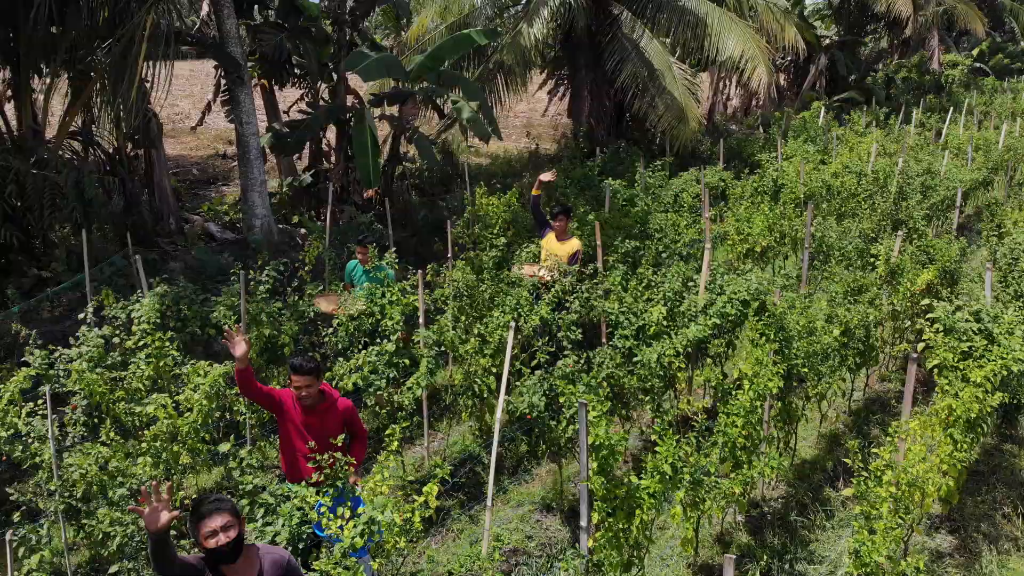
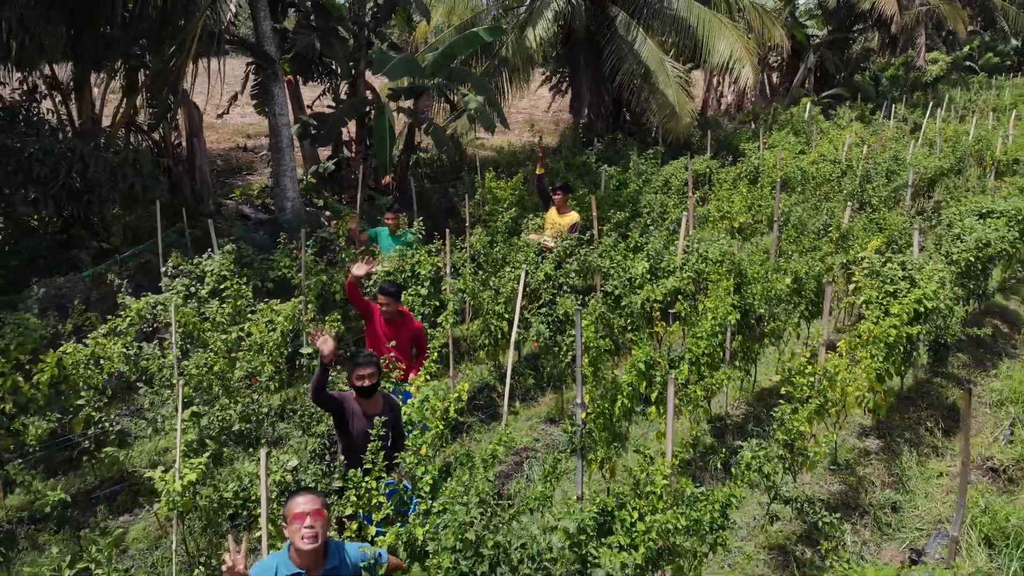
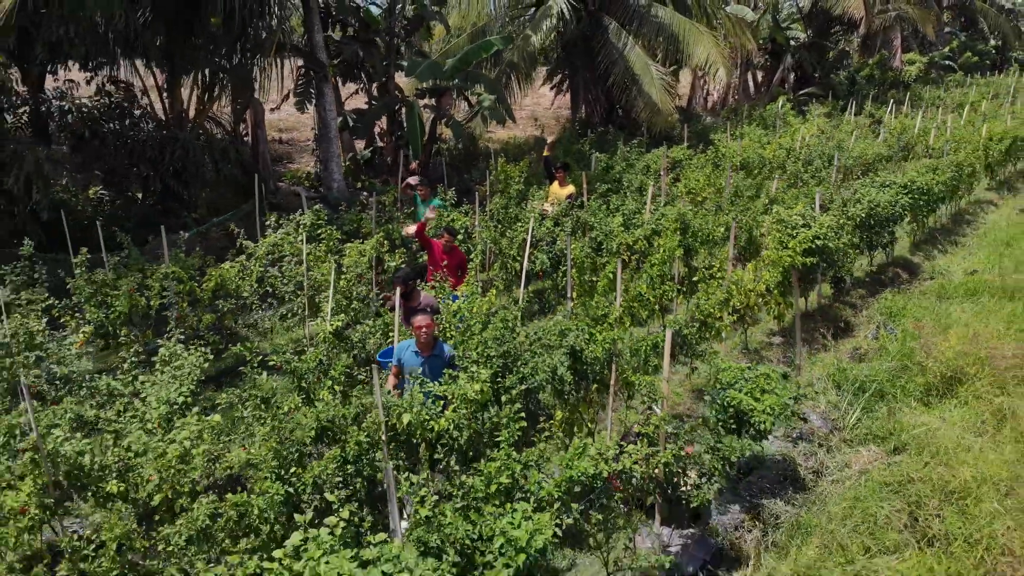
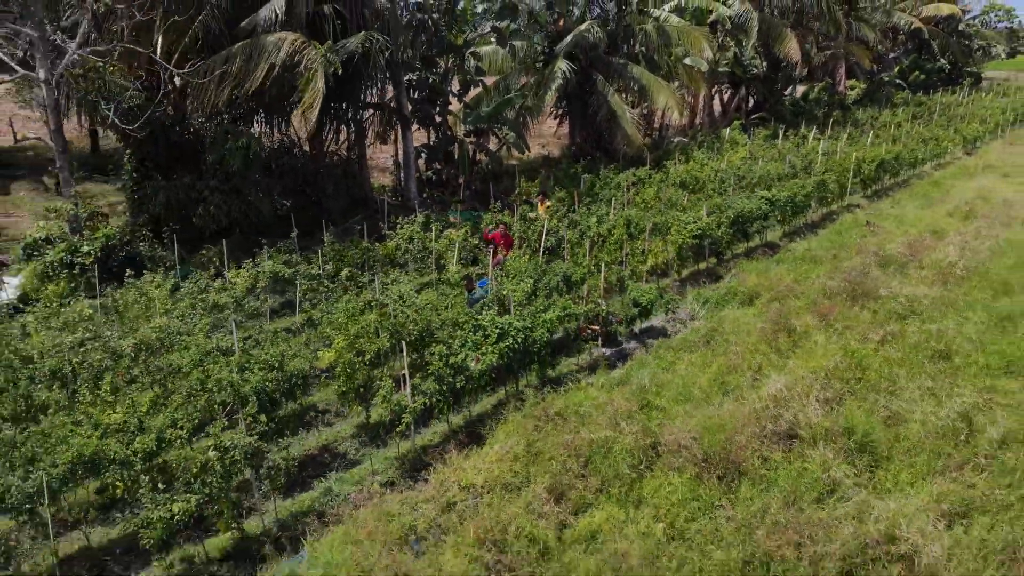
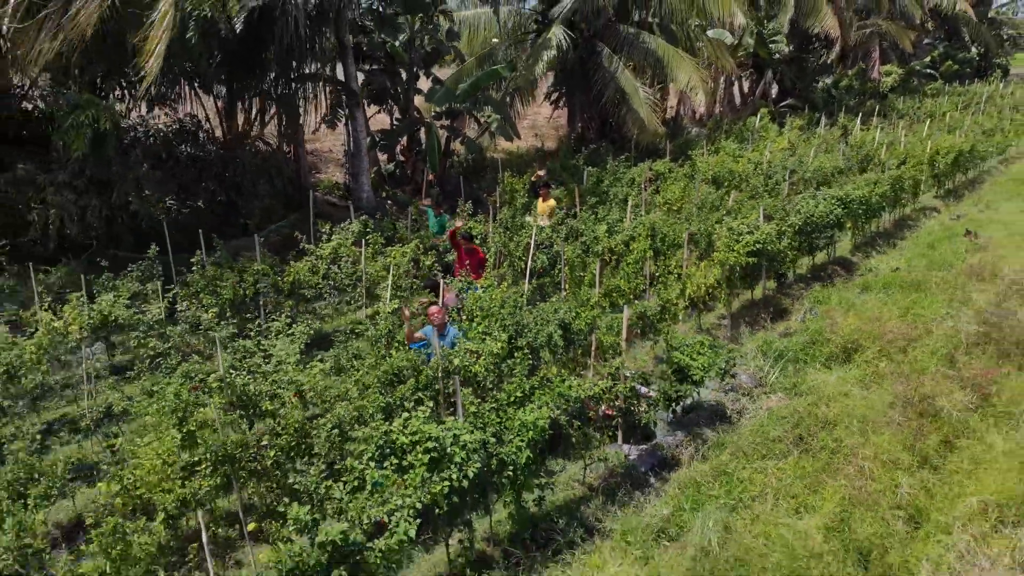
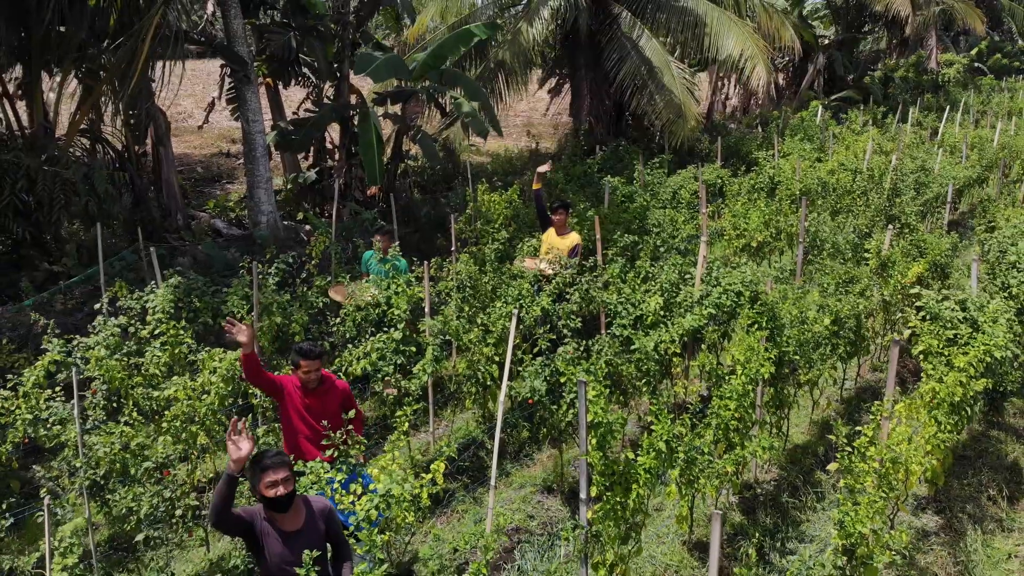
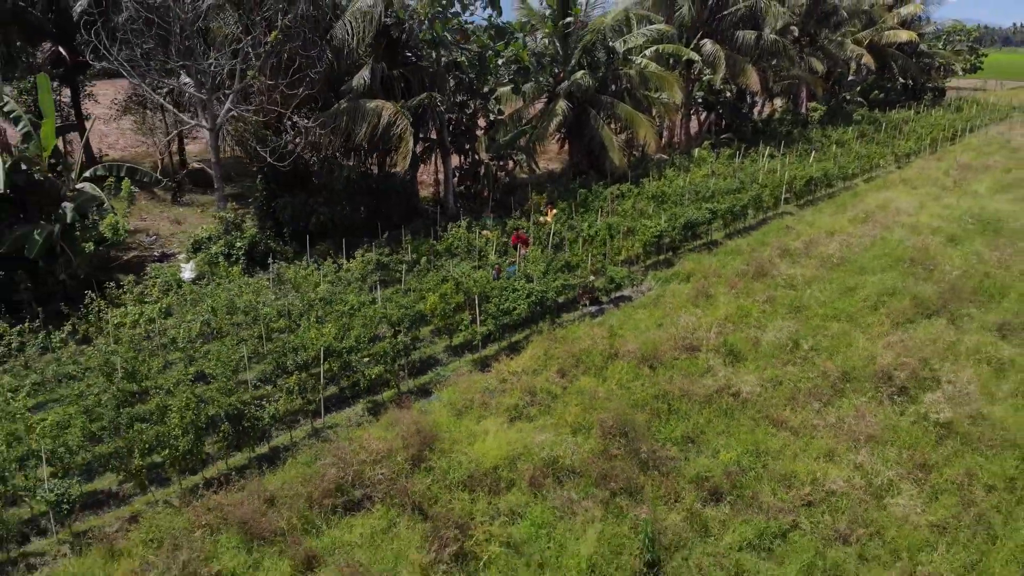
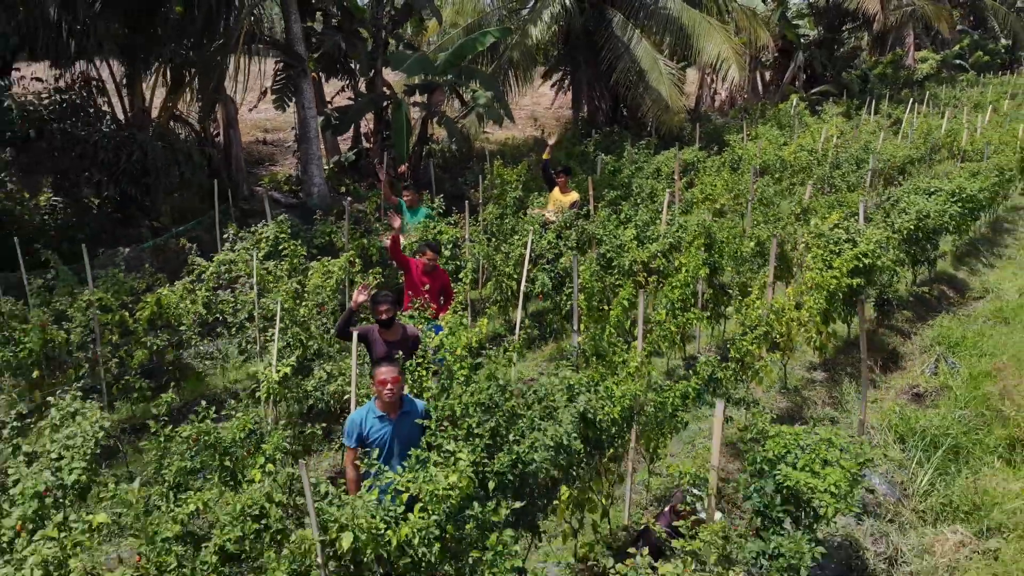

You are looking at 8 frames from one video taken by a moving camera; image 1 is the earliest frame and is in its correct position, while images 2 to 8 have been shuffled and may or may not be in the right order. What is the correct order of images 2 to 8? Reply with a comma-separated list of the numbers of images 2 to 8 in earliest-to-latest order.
6, 2, 8, 3, 5, 4, 7
